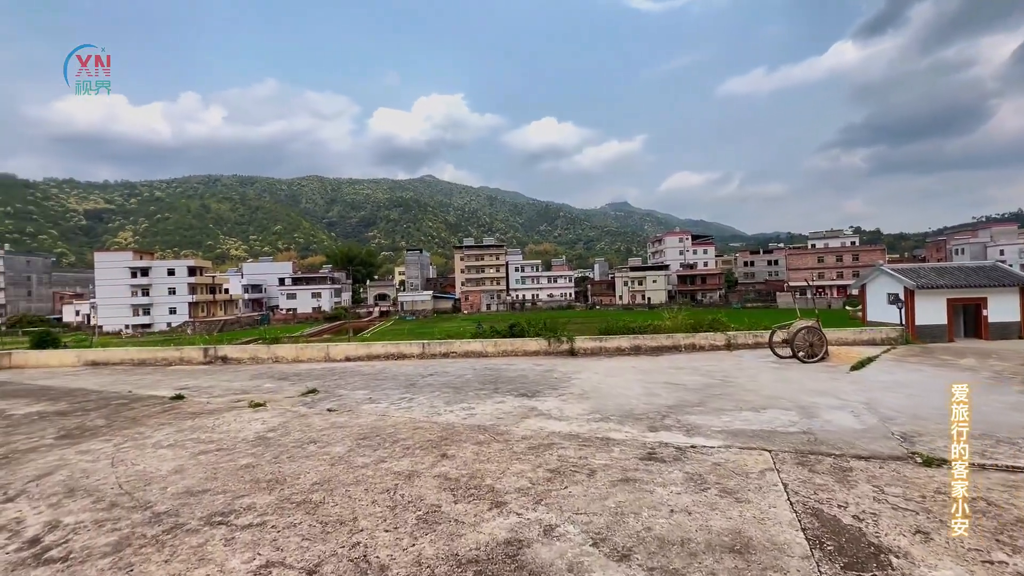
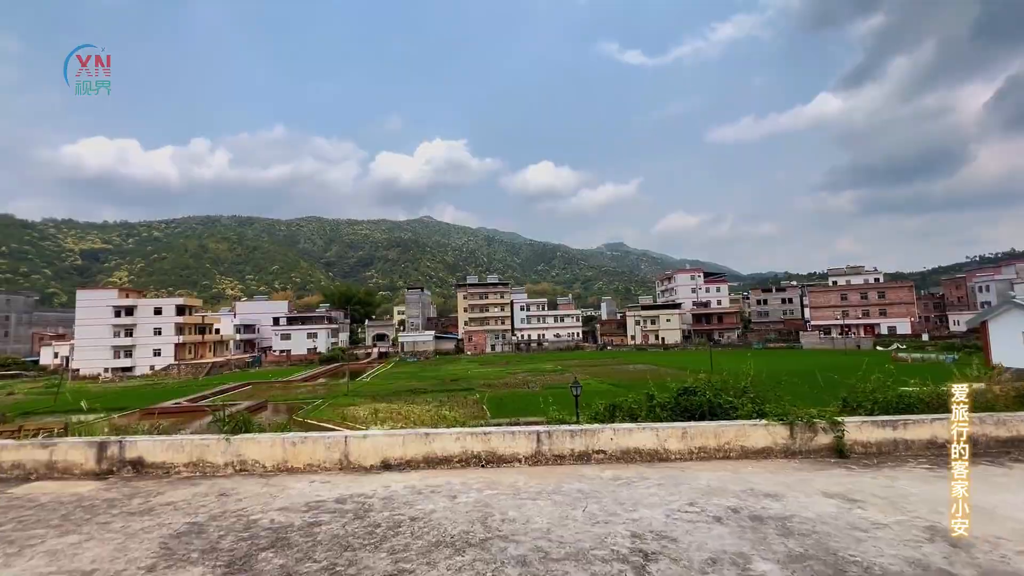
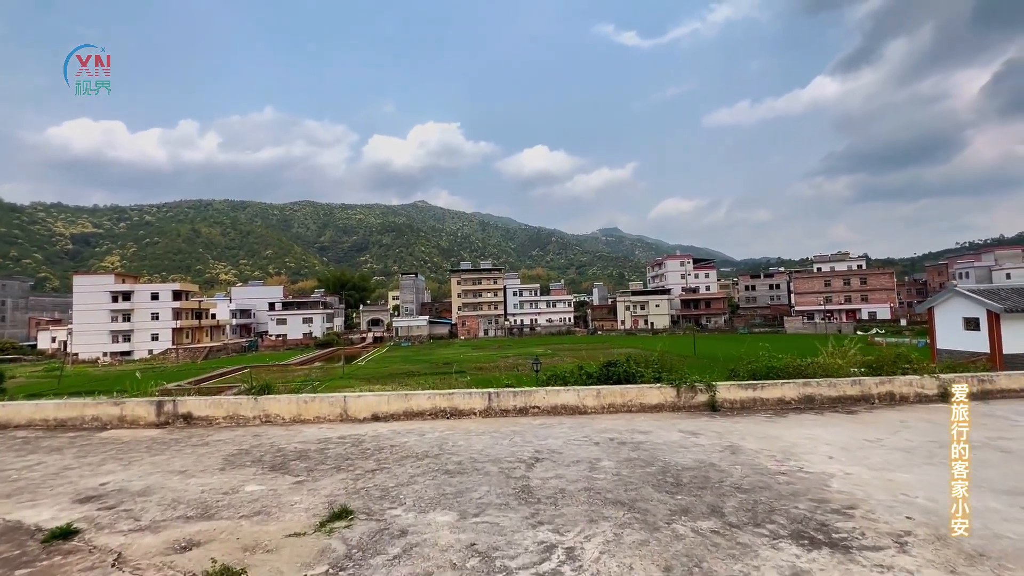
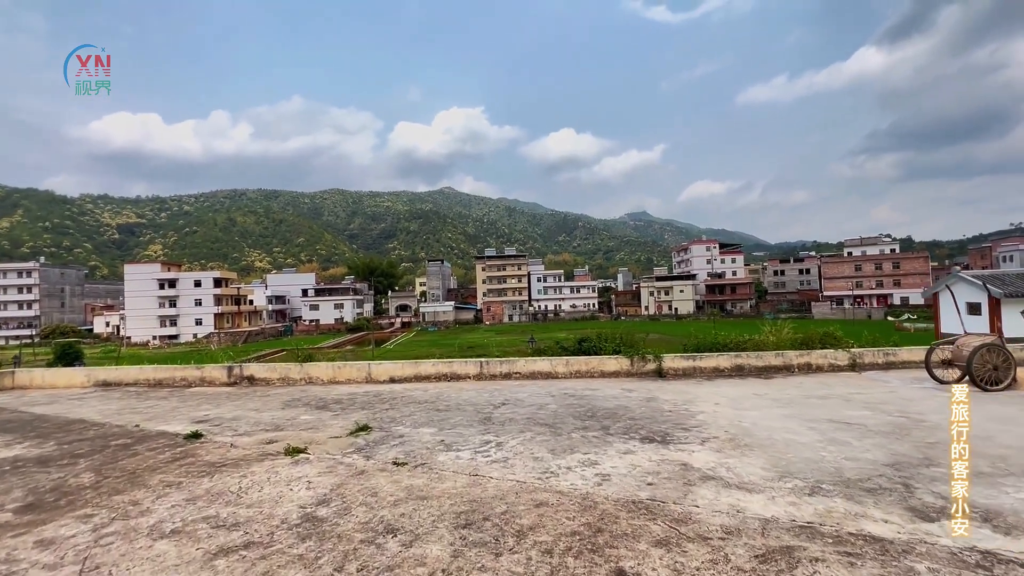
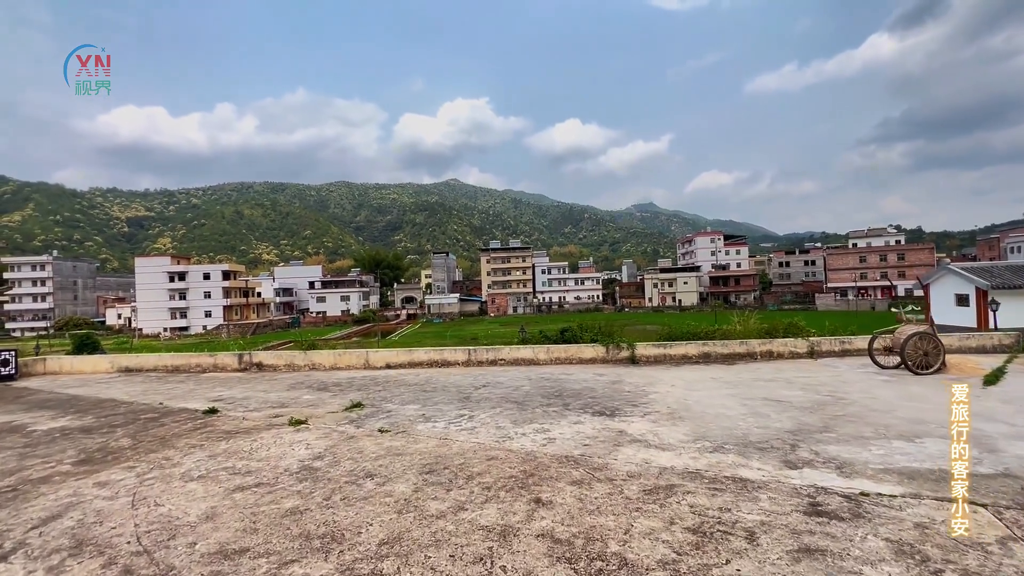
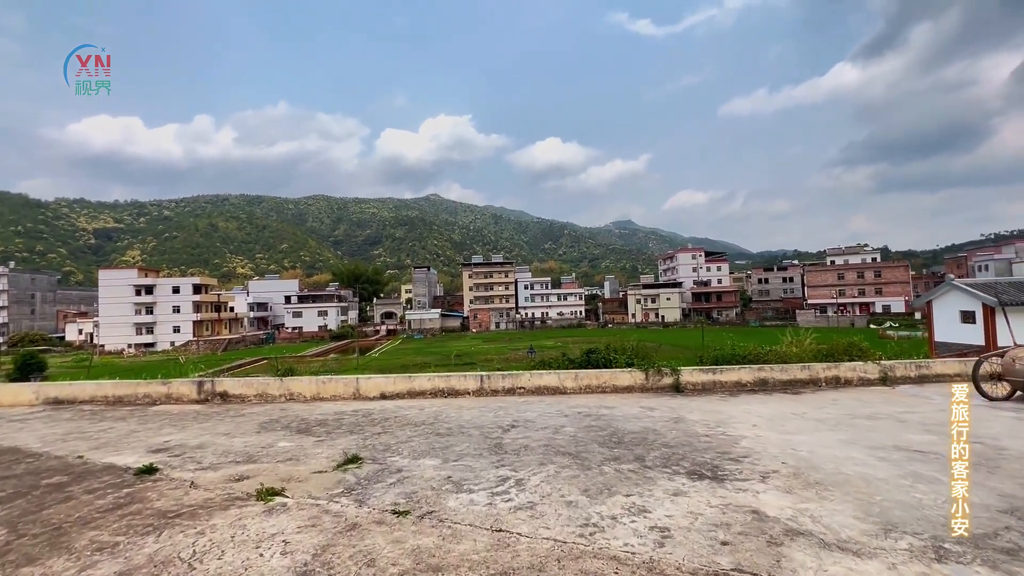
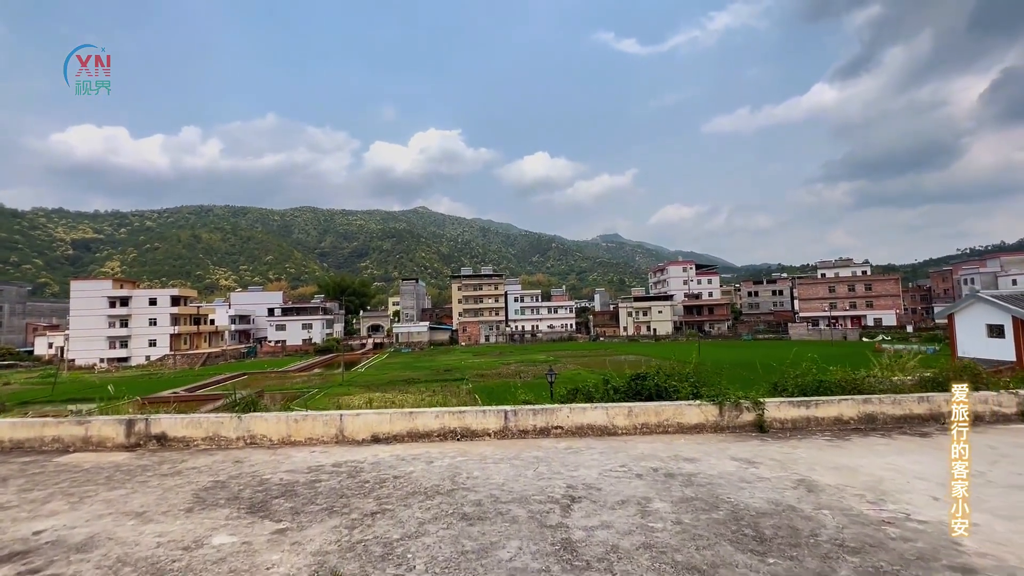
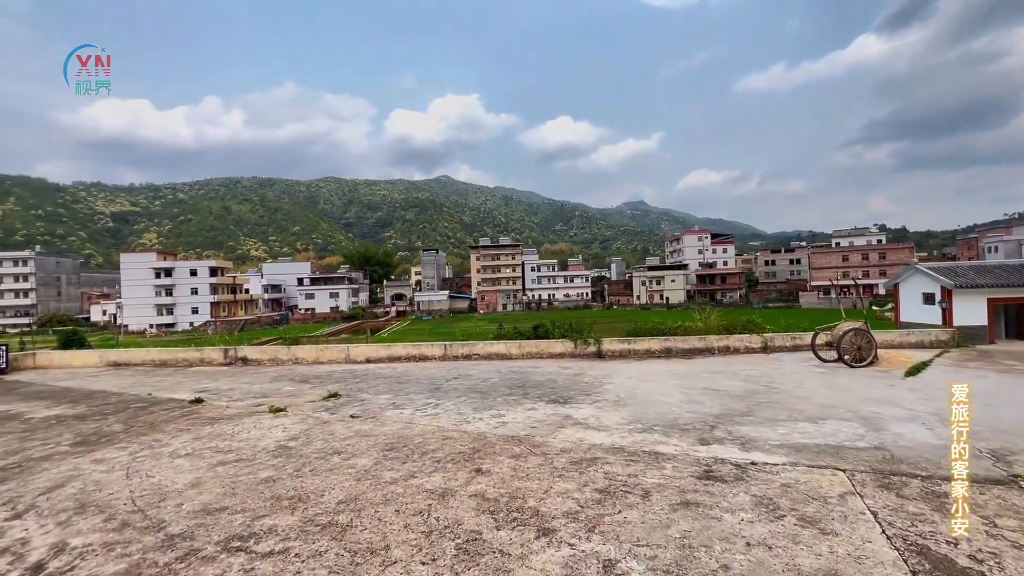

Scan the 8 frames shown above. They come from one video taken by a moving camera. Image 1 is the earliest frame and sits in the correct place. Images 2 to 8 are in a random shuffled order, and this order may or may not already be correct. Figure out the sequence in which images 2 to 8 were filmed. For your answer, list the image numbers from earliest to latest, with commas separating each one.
8, 5, 4, 6, 3, 7, 2
